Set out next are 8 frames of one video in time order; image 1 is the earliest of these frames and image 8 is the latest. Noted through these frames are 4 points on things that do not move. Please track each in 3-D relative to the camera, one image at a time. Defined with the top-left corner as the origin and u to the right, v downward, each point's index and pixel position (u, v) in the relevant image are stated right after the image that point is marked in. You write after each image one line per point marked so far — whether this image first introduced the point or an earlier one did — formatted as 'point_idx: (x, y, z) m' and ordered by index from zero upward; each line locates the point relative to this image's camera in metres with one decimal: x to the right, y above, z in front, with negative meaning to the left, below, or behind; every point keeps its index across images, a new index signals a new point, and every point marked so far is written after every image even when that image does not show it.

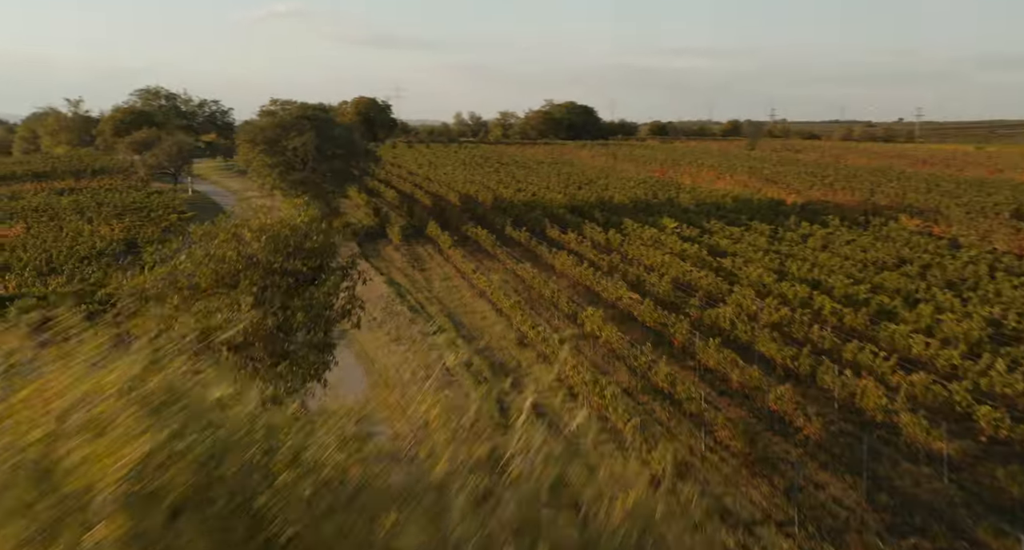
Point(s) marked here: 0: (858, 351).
0: (+6.3, -1.4, +15.3) m
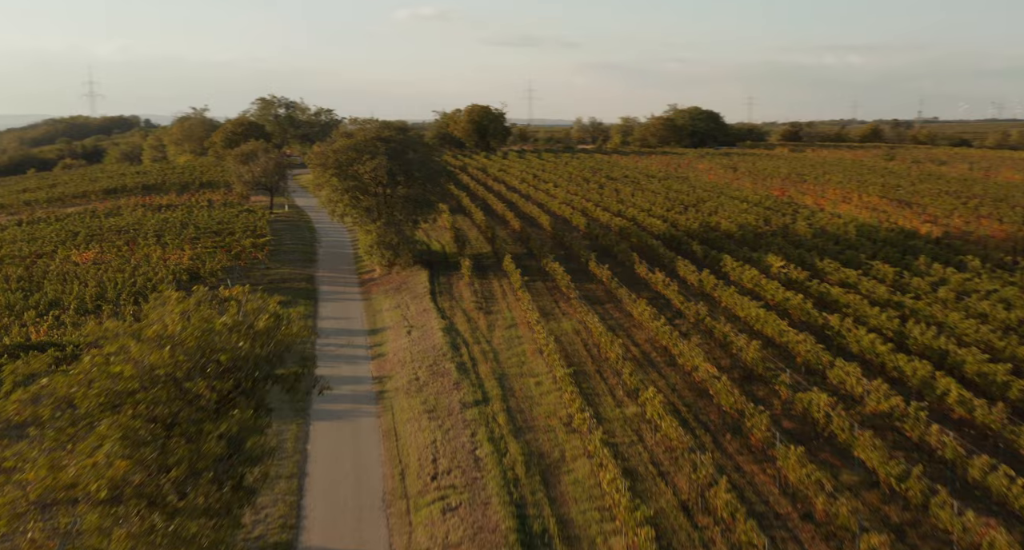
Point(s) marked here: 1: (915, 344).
0: (+6.9, -2.8, +12.0) m
1: (+8.7, -1.5, +18.0) m
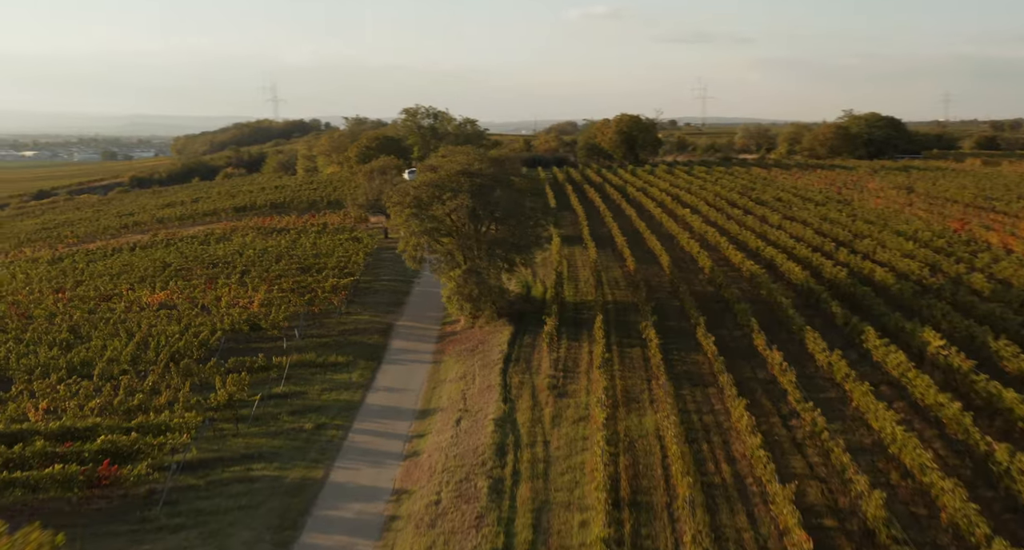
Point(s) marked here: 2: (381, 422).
0: (+6.5, -4.8, +7.3) m
1: (+9.5, -3.6, +12.9) m
2: (-2.8, -3.2, +17.9) m
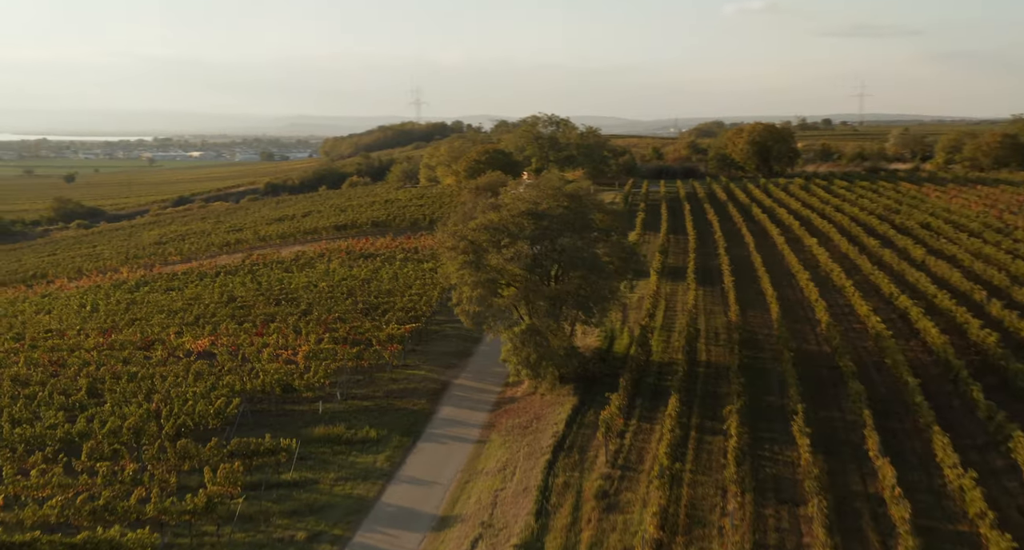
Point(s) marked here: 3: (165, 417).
0: (+5.2, -6.5, +3.2) m
1: (+9.1, -5.5, +8.2) m
2: (-2.3, -4.7, +15.1) m
3: (-7.6, -3.1, +18.2) m
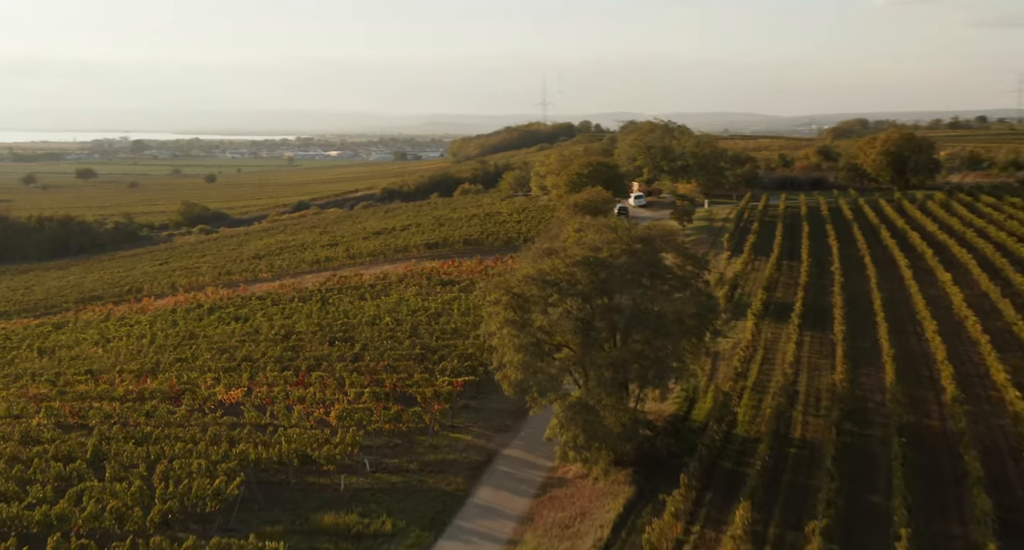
0: (+3.4, -8.1, -0.3) m
1: (+8.0, -7.1, +4.1) m
2: (-2.2, -6.1, +12.6) m
3: (-7.0, -4.4, +16.3) m
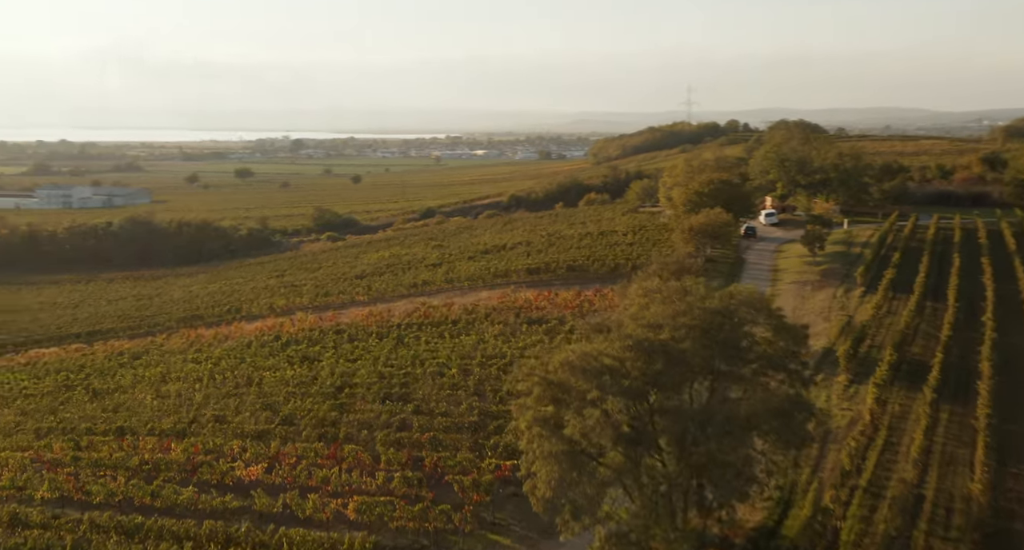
0: (+0.7, -9.8, -3.9) m
1: (+6.0, -9.1, -0.3) m
2: (-2.7, -7.8, +9.7) m
3: (-6.8, -6.0, +14.2) m
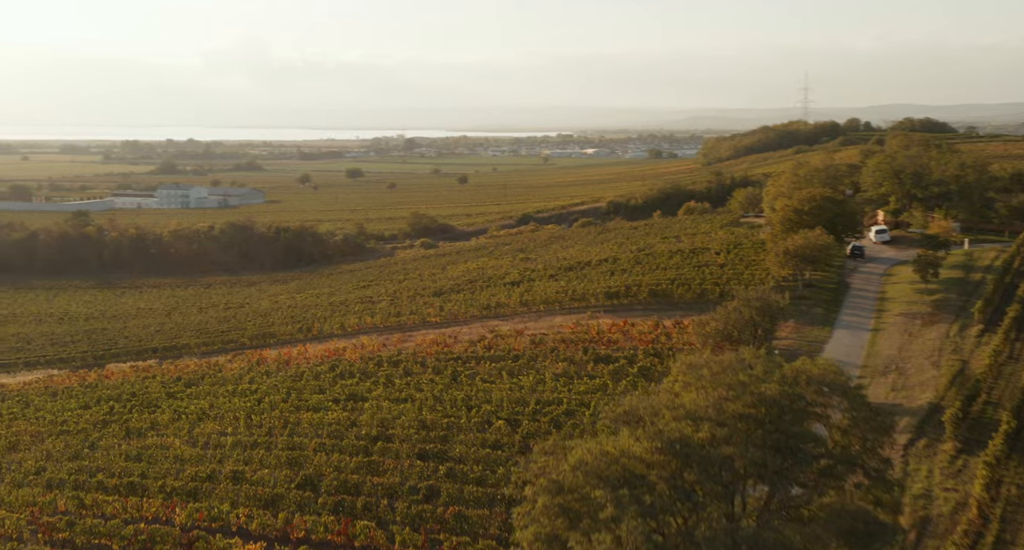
0: (-1.8, -11.2, -6.4) m
1: (+3.8, -10.6, -3.4) m
2: (-3.6, -9.1, +7.5) m
3: (-7.0, -7.2, +12.5) m
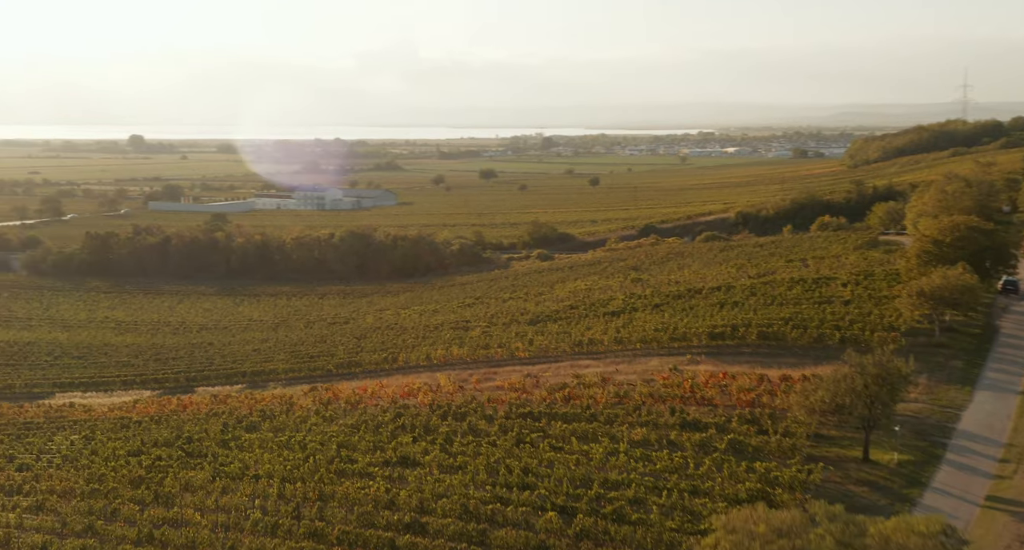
0: (-5.7, -13.1, -9.1) m
1: (+0.4, -12.6, -7.1) m
2: (-5.2, -11.0, +4.9) m
3: (-7.8, -9.0, +10.3) m
